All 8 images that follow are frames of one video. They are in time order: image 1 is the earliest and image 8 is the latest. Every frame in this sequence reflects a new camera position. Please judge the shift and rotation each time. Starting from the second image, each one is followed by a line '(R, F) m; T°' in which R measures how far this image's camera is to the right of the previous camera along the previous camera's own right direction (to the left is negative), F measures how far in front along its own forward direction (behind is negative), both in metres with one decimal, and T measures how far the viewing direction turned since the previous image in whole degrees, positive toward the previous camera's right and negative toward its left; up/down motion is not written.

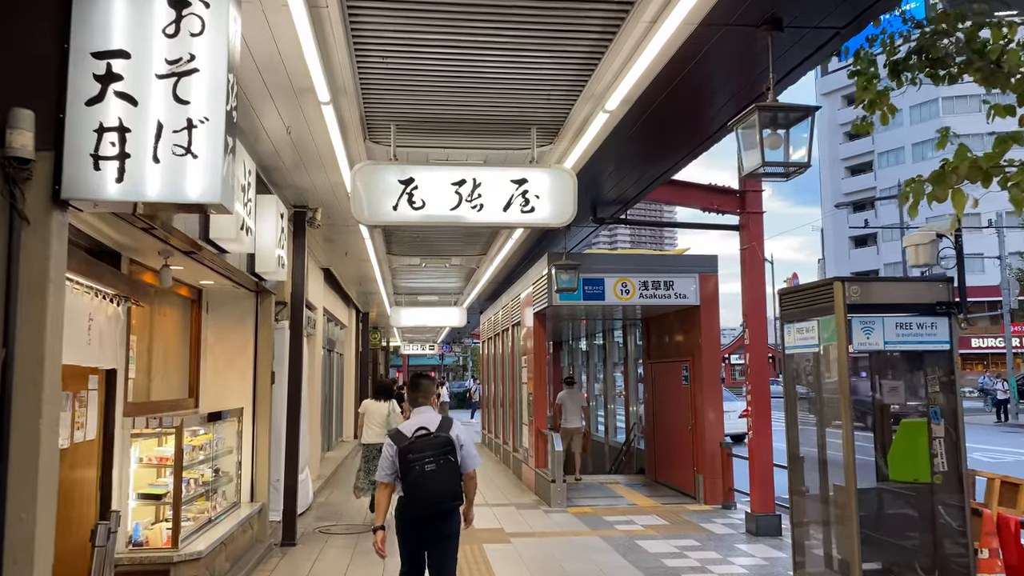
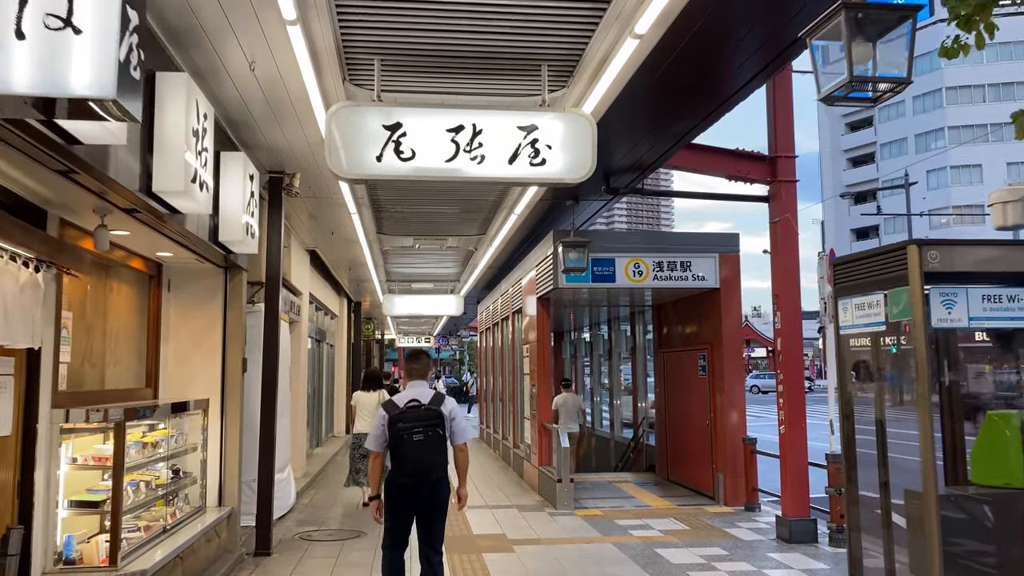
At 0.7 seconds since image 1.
(-0.1, +0.8) m; 0°
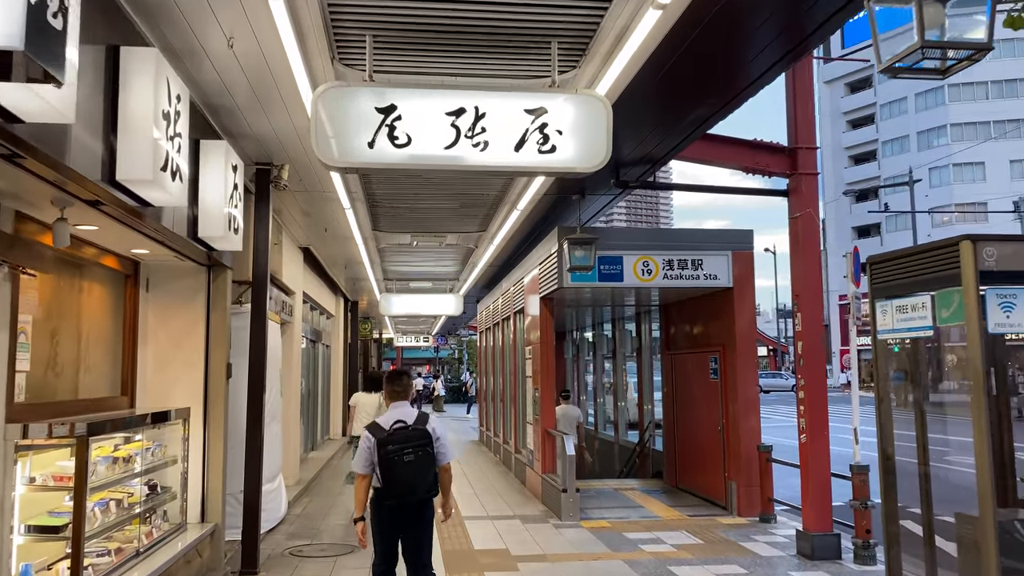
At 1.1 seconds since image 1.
(0.0, +0.4) m; 0°
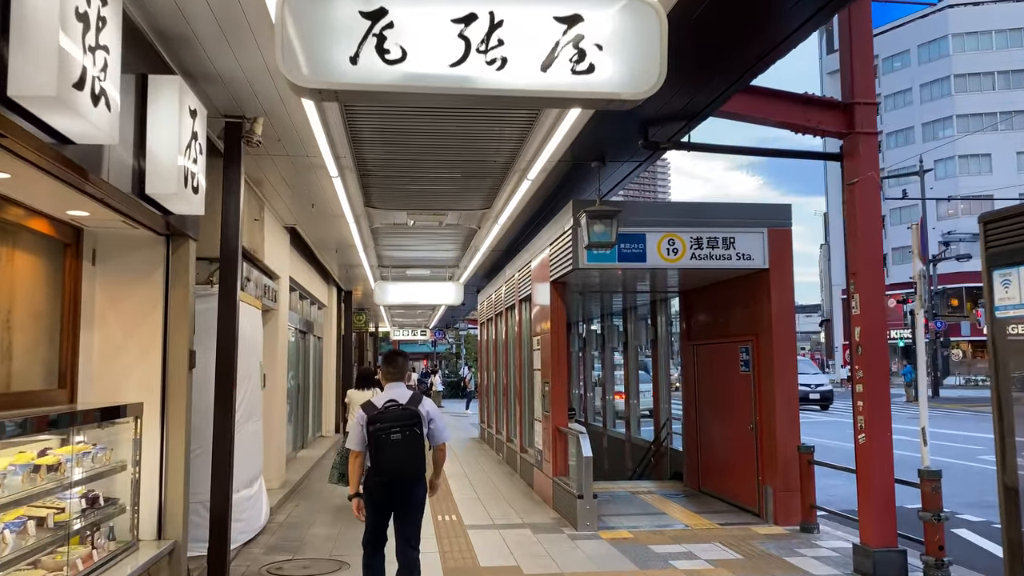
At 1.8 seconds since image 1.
(-0.1, +0.9) m; 0°
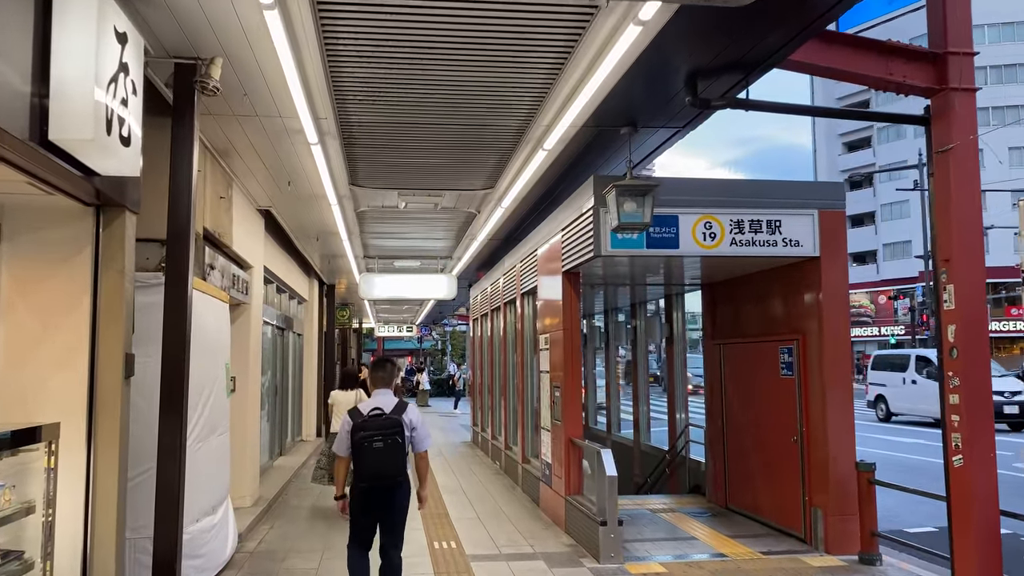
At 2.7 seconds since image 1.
(-0.2, +1.0) m; +1°
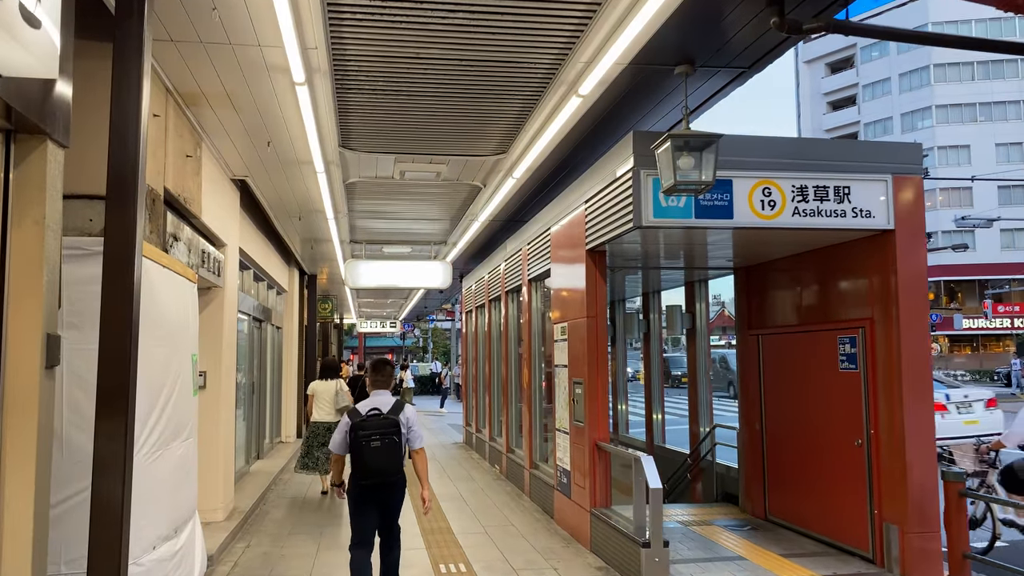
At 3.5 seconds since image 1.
(-0.3, +1.0) m; +1°
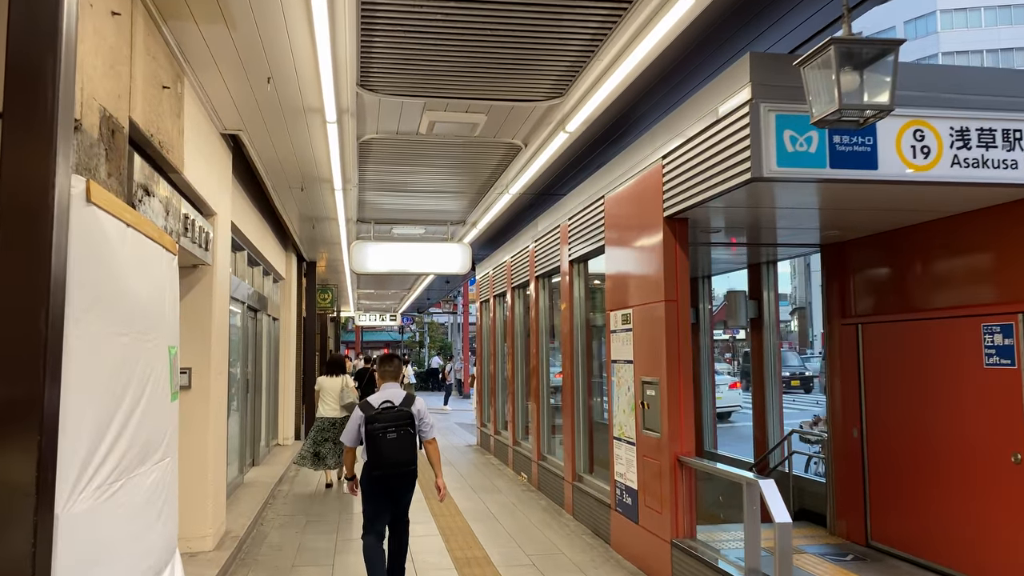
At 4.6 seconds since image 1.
(-0.4, +1.2) m; 0°
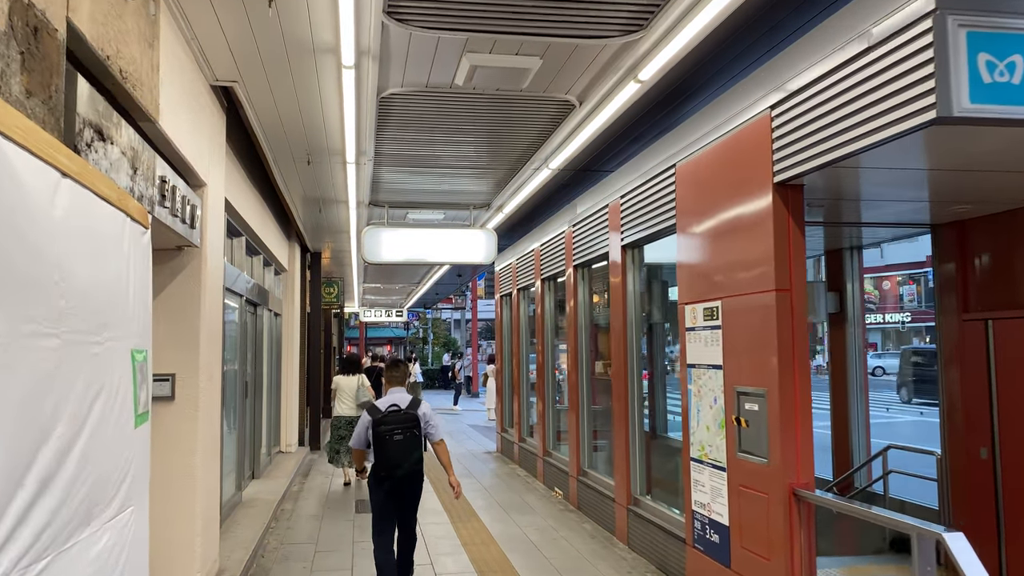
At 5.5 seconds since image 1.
(-0.3, +1.1) m; 0°
